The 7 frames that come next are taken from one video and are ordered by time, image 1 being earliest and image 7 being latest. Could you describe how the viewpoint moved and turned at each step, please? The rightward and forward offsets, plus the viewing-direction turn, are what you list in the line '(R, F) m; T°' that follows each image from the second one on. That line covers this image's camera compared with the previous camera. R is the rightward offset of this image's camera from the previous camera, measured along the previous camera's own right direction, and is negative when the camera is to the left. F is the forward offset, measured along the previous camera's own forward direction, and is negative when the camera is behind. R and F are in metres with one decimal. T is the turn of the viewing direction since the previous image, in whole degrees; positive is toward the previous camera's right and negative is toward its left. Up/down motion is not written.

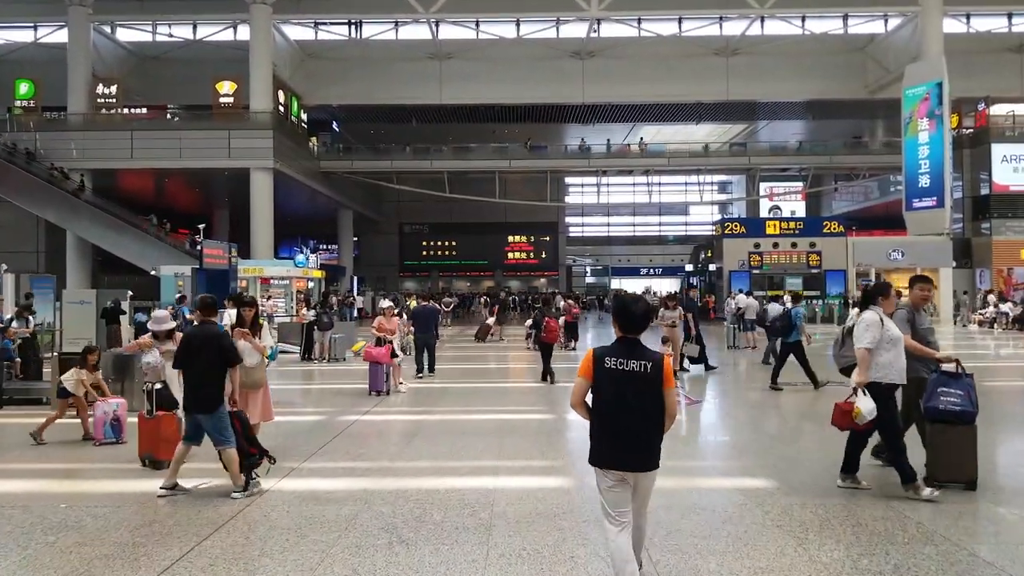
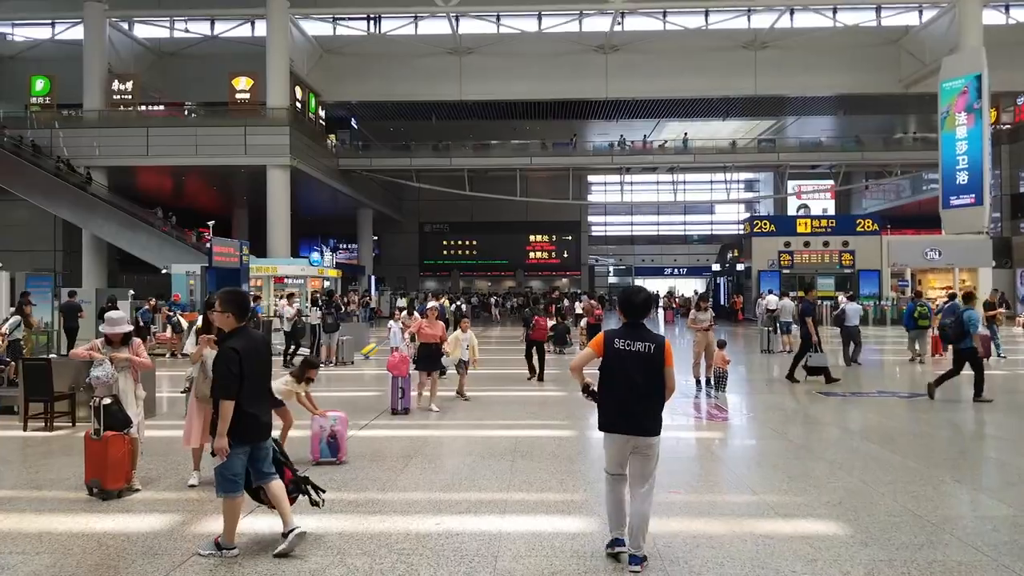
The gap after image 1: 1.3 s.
(+0.1, +0.9) m; -2°
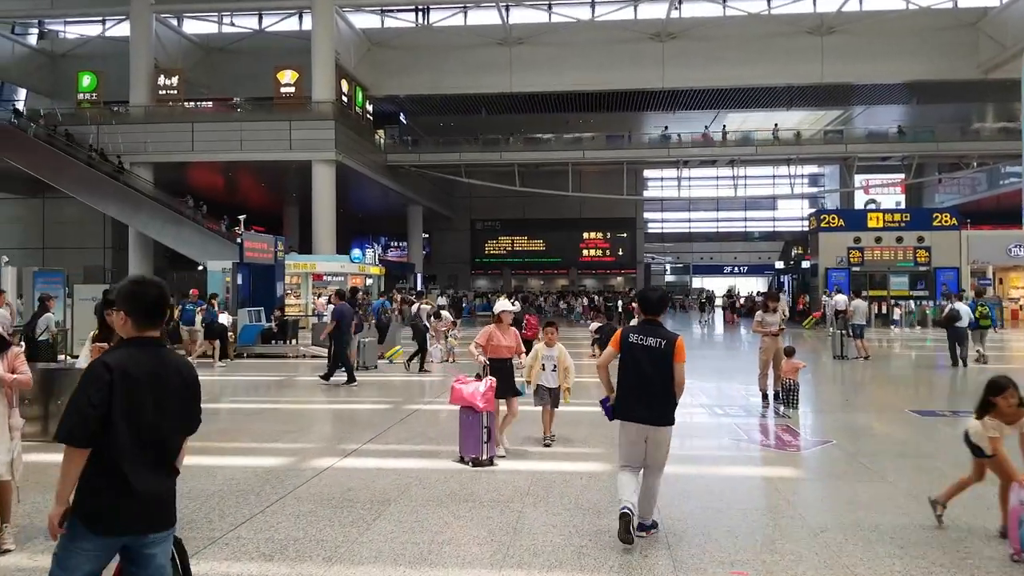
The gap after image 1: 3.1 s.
(+0.3, +1.4) m; -5°
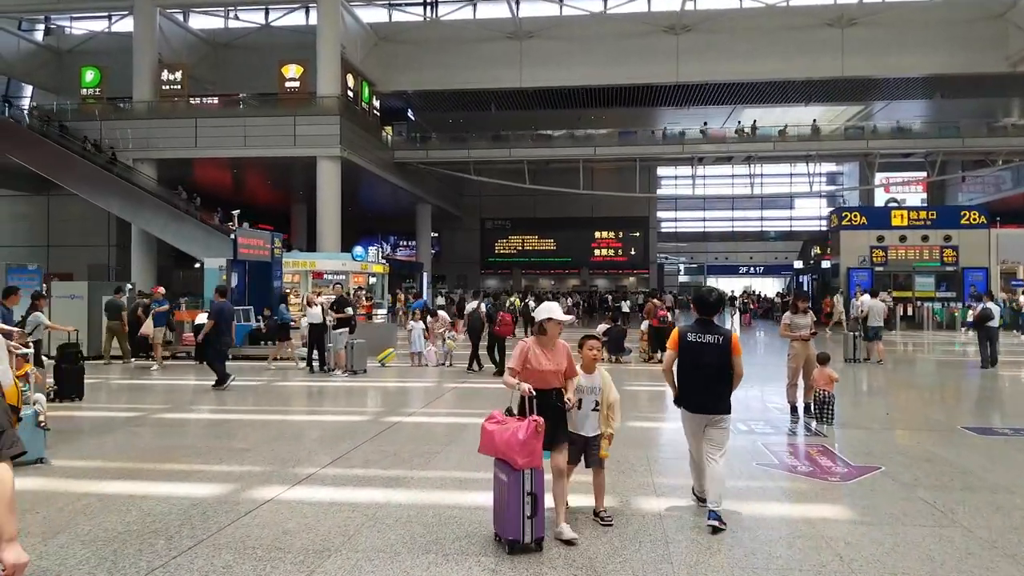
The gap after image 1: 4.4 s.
(+0.2, +0.9) m; -1°
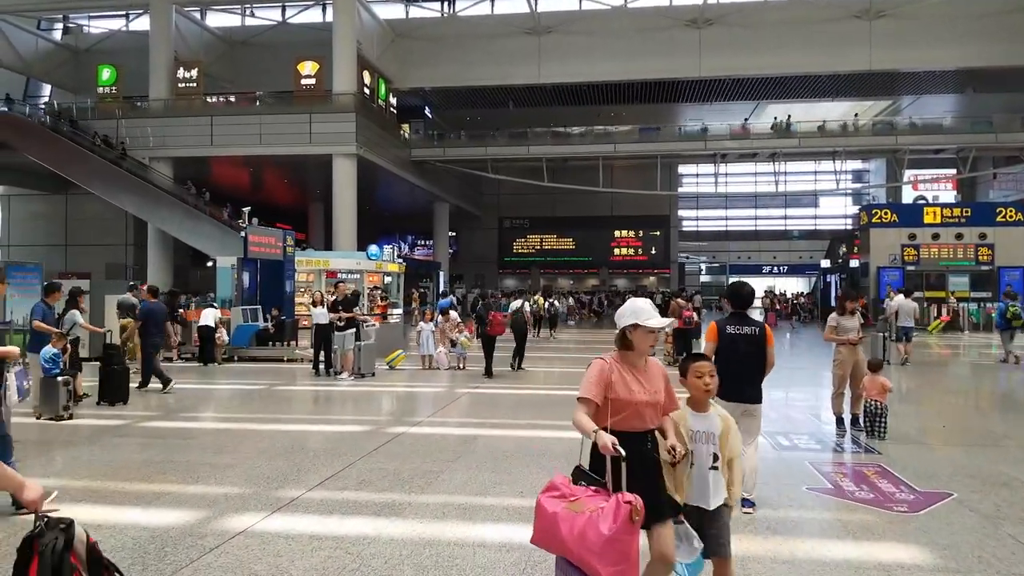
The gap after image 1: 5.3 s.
(0.0, +0.6) m; -2°
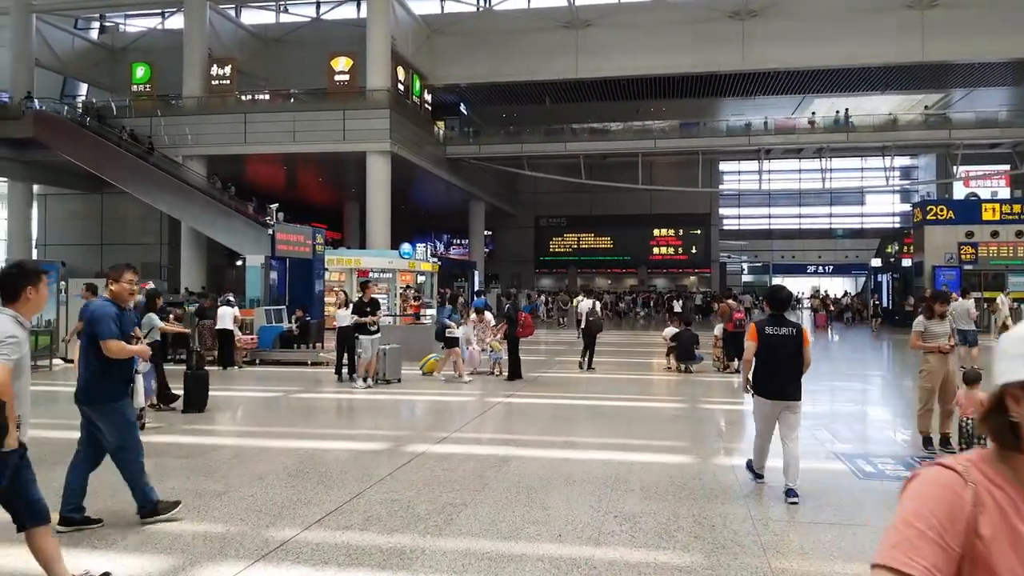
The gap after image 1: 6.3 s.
(0.0, +0.8) m; -3°
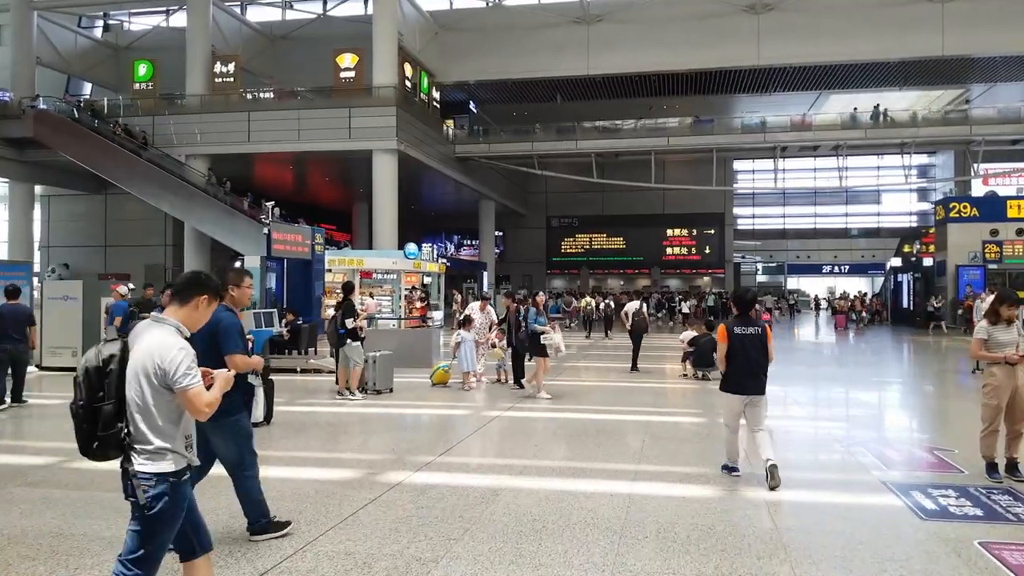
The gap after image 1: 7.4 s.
(+0.1, +0.8) m; -1°
